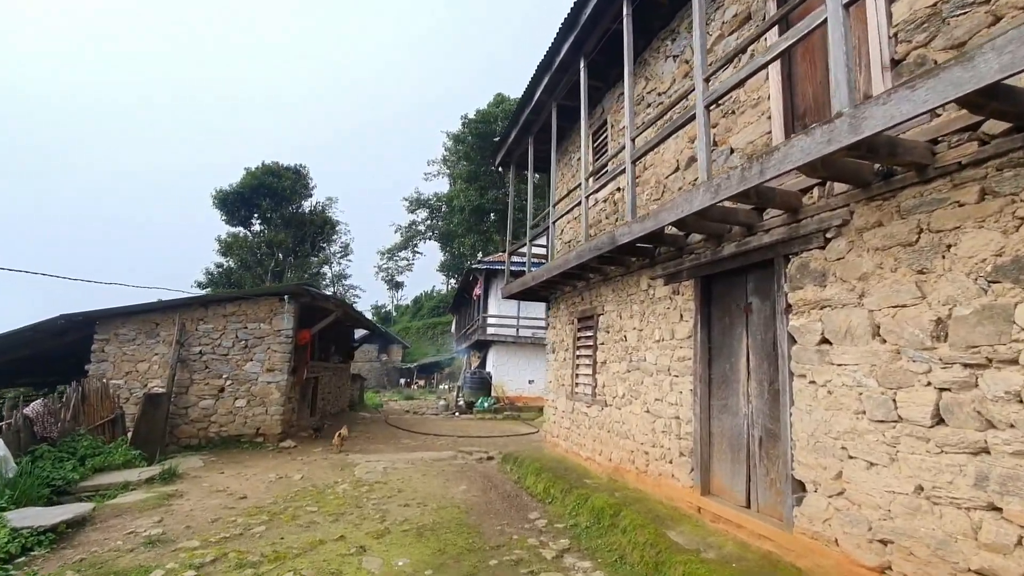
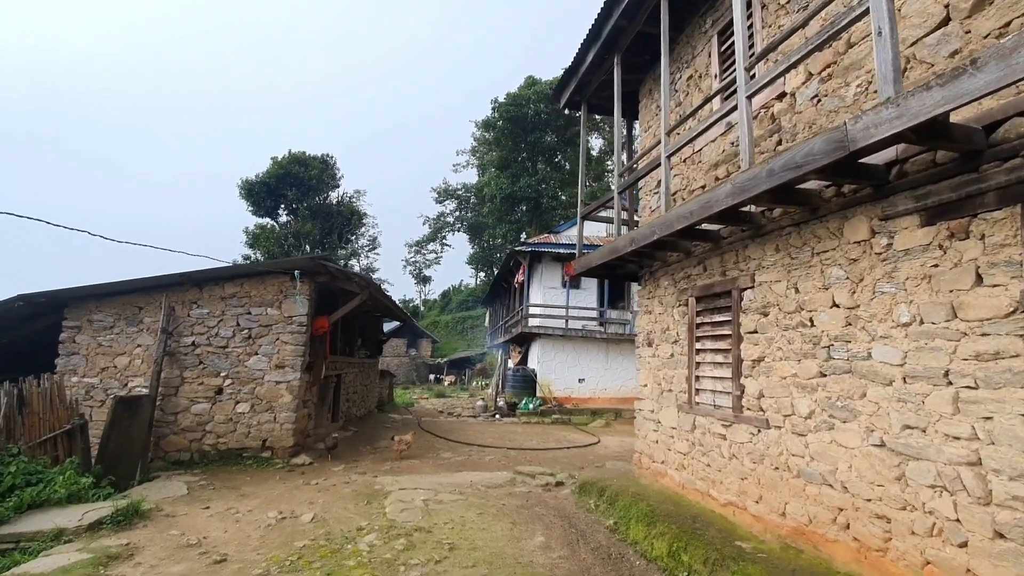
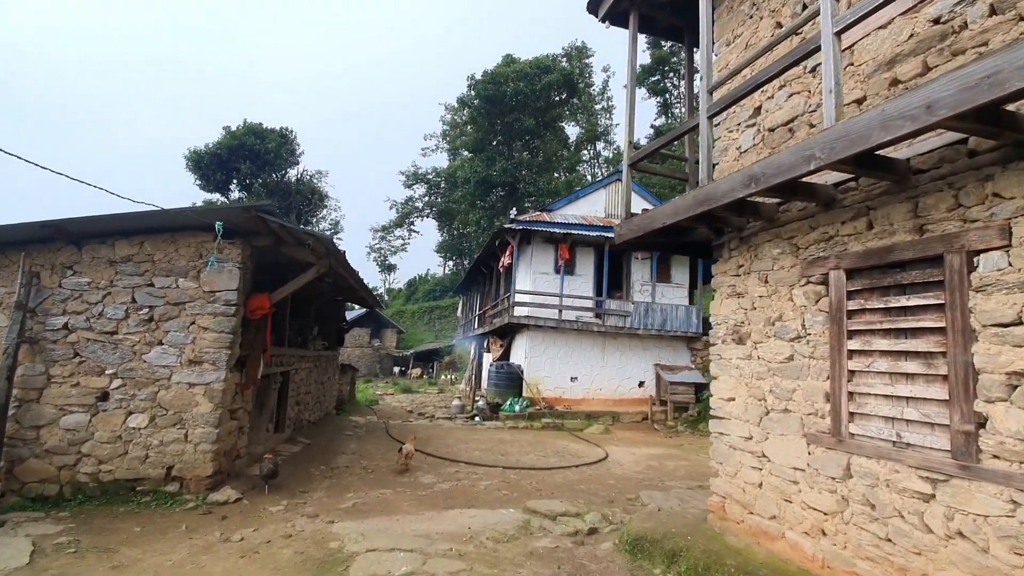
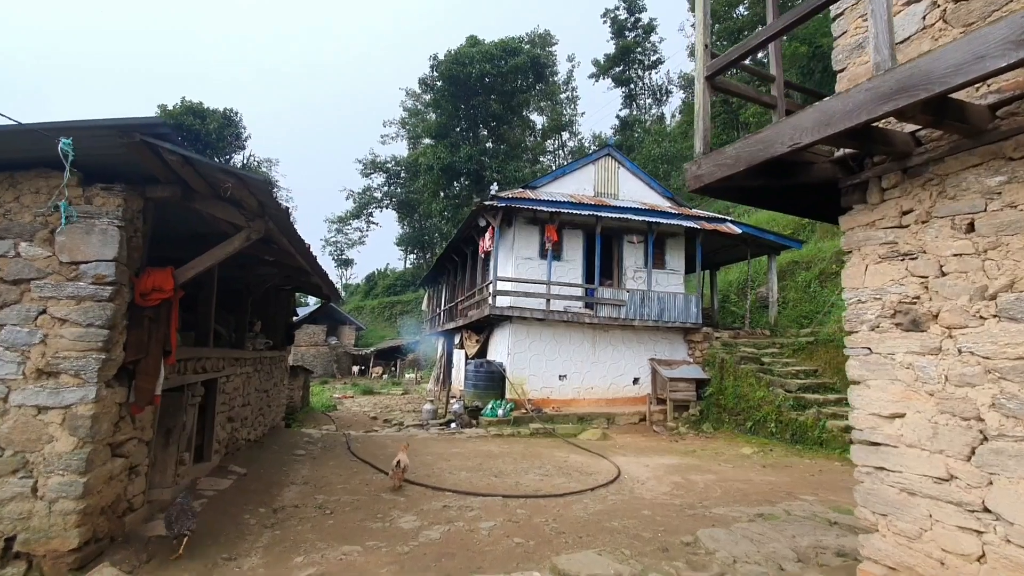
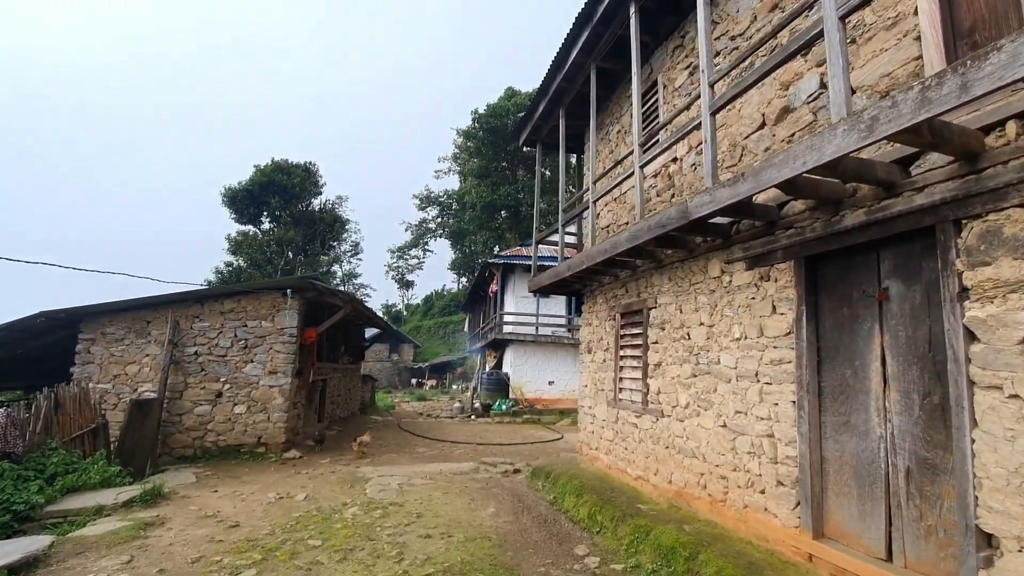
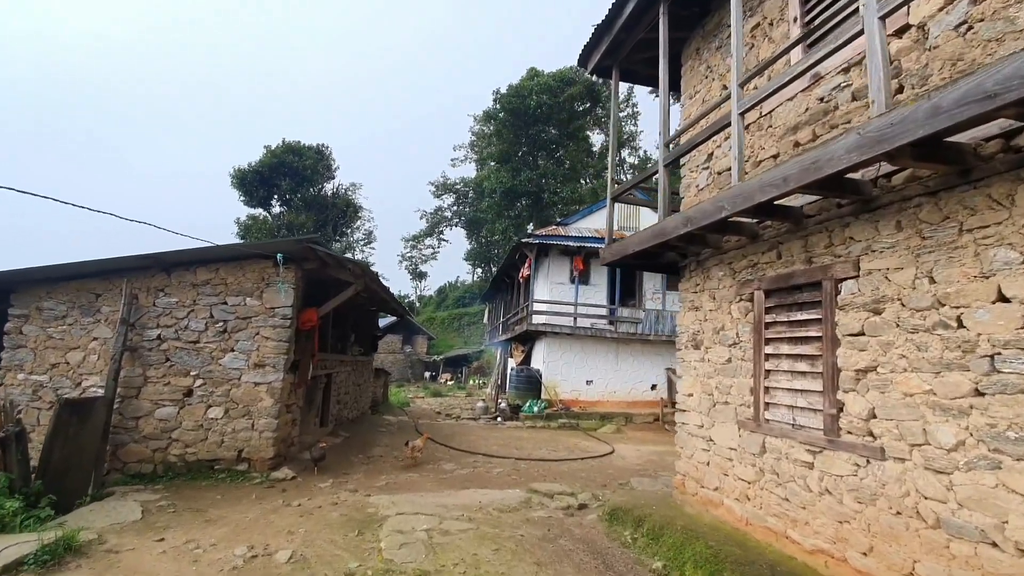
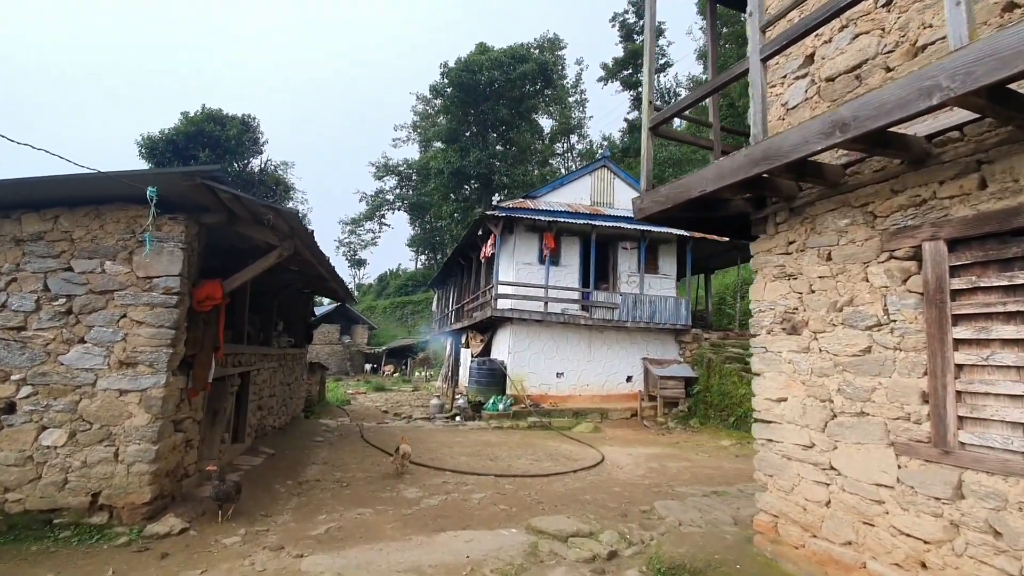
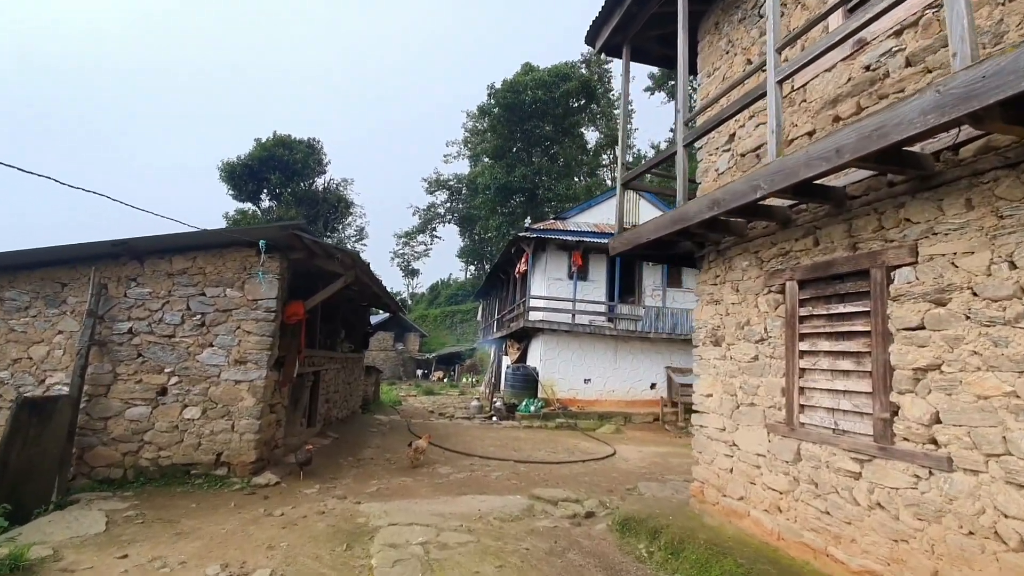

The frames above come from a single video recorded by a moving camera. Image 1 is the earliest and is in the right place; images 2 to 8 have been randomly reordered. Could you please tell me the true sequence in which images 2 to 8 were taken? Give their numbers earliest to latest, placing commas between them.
5, 2, 6, 8, 3, 7, 4
